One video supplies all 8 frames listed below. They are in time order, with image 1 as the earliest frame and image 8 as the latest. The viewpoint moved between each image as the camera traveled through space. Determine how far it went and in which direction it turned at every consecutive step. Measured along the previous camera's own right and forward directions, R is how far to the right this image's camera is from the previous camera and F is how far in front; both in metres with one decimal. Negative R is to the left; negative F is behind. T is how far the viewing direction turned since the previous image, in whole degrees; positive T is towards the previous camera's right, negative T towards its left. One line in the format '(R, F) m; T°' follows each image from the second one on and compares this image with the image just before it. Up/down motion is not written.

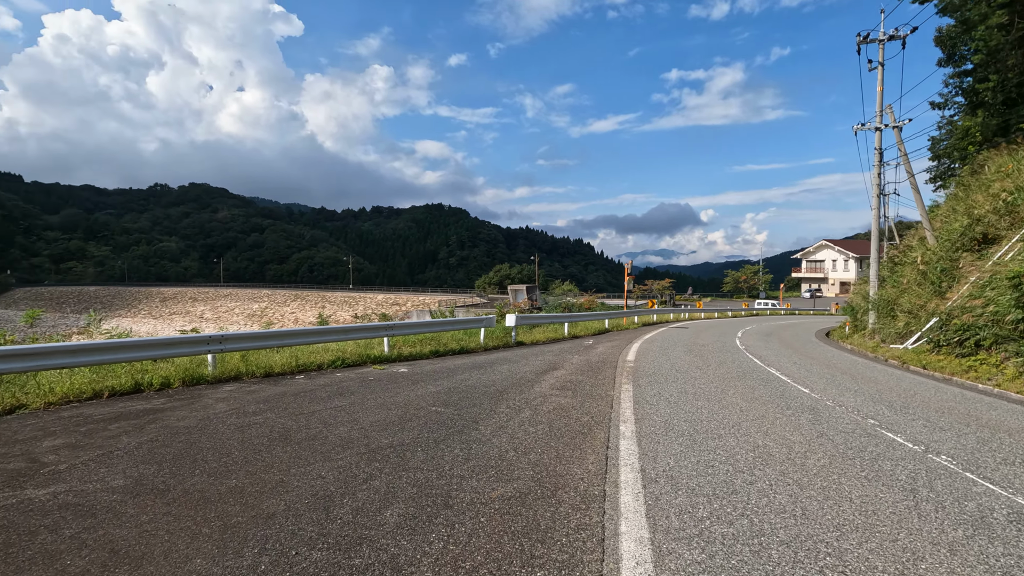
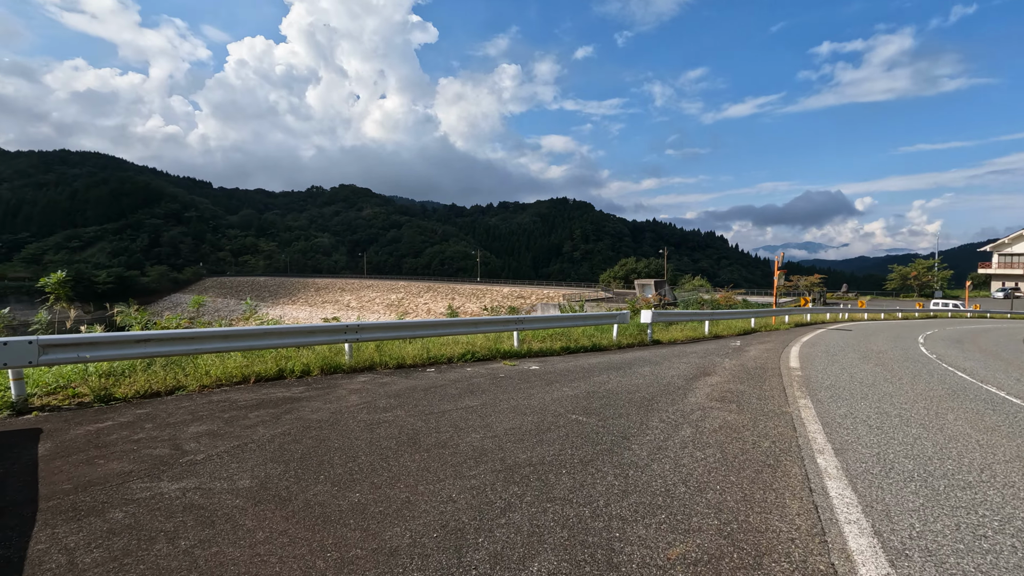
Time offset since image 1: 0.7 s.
(-0.2, +0.6) m; -13°
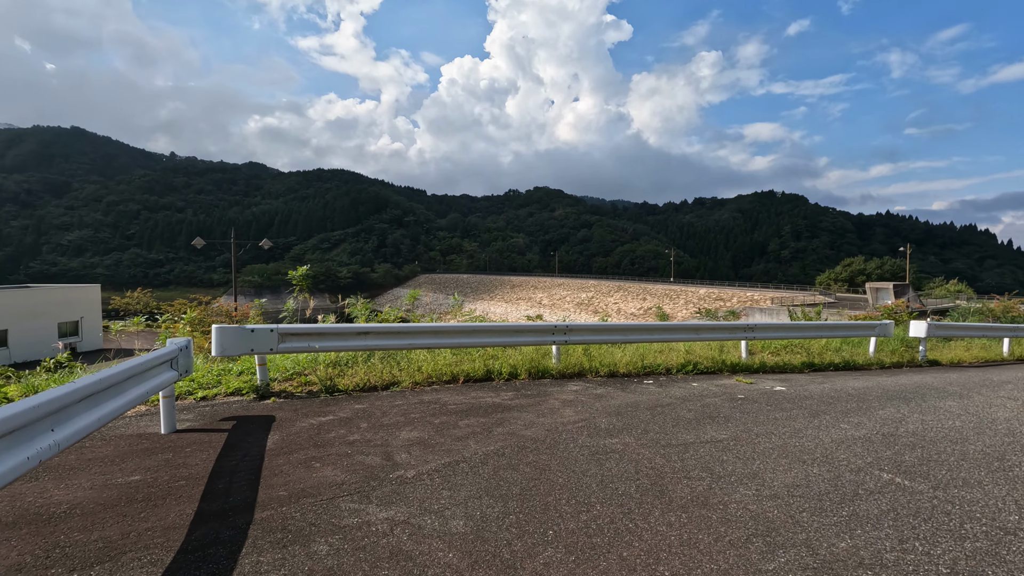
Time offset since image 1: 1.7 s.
(-0.4, +0.8) m; -20°
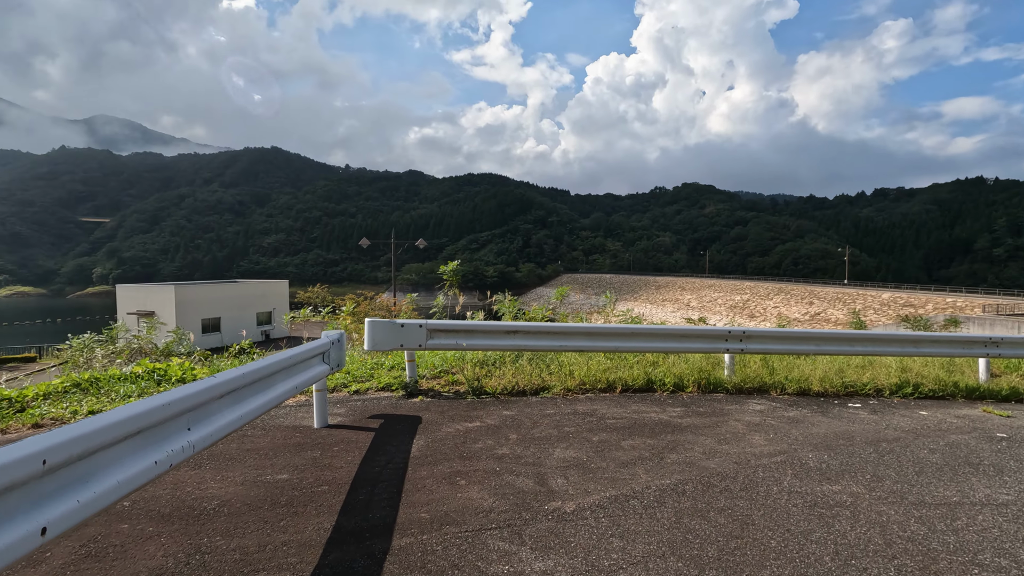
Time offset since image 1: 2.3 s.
(-0.2, +0.5) m; -15°
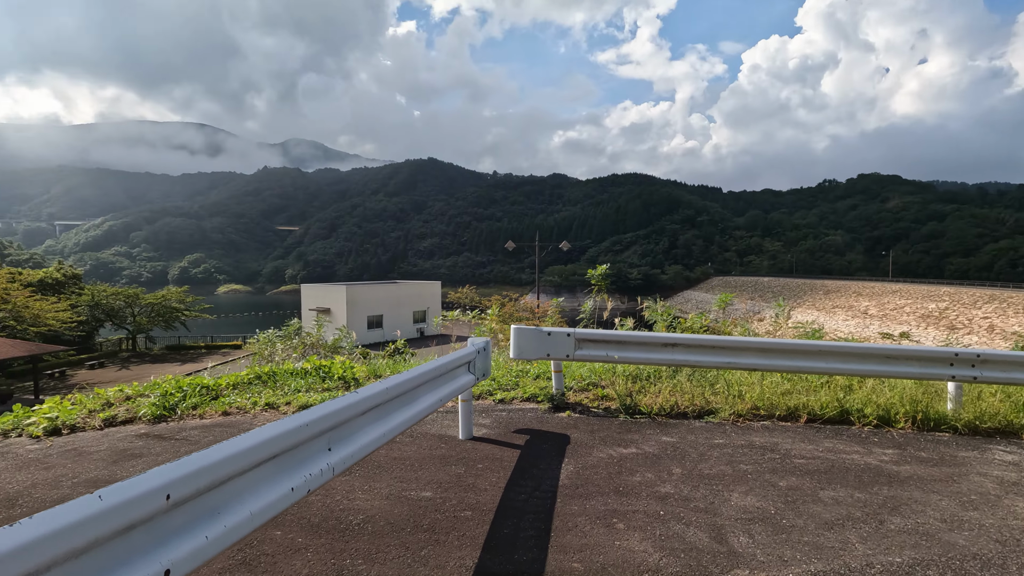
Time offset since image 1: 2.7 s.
(-0.1, +0.3) m; -15°
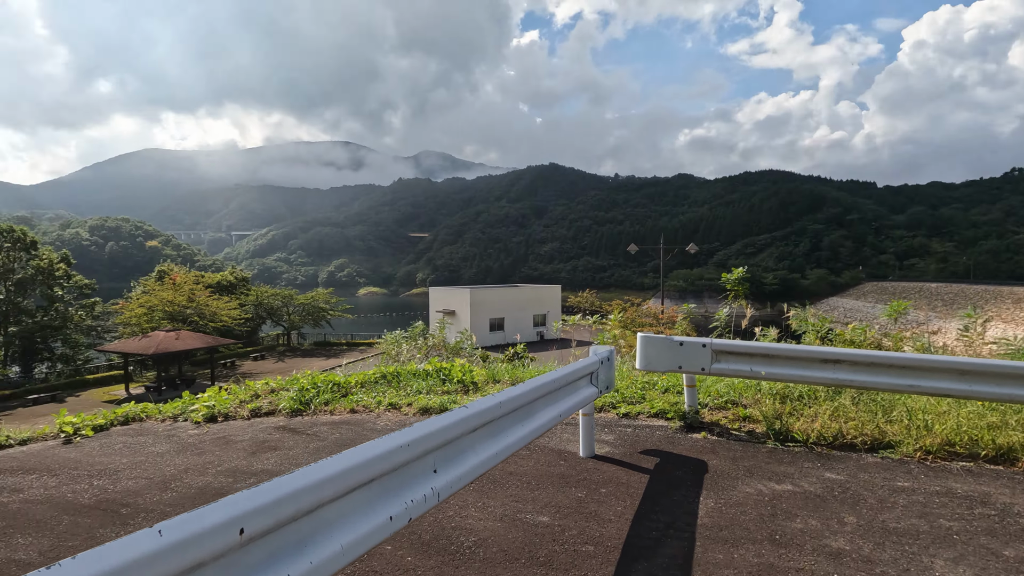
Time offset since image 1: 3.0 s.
(0.0, +0.3) m; -13°
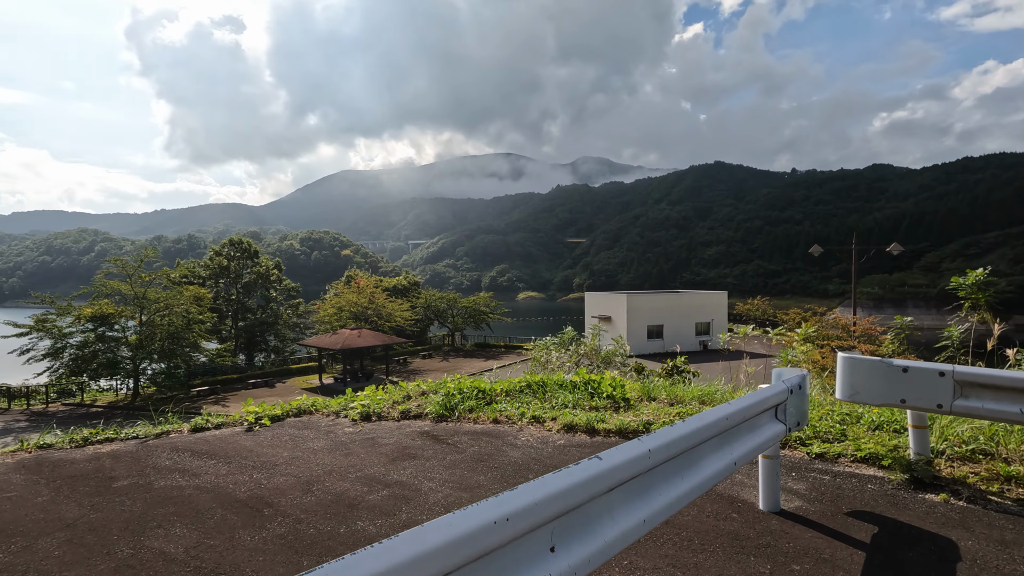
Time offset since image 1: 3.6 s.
(0.0, +0.5) m; -17°
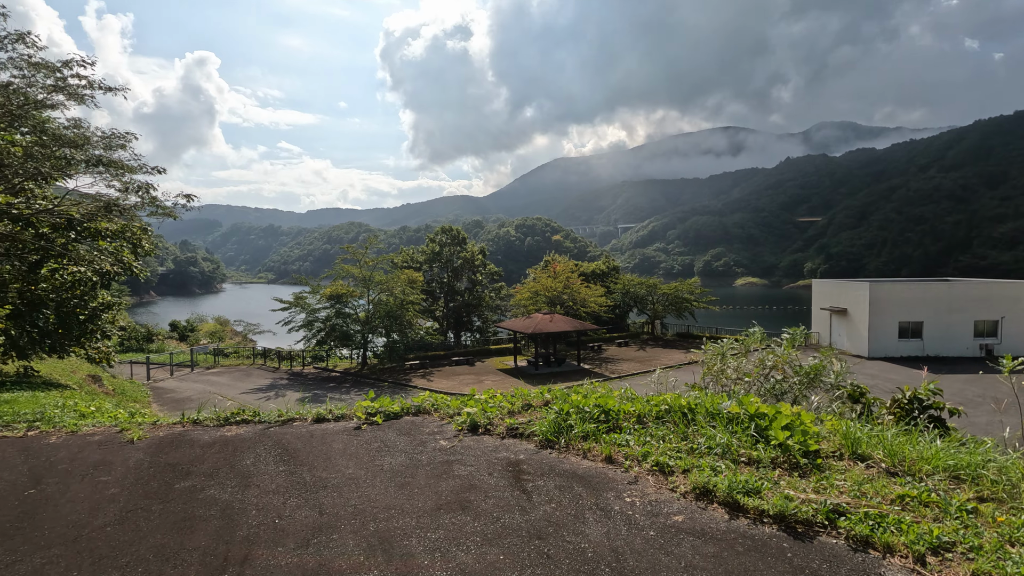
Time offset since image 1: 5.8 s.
(+0.6, +1.3) m; -22°
